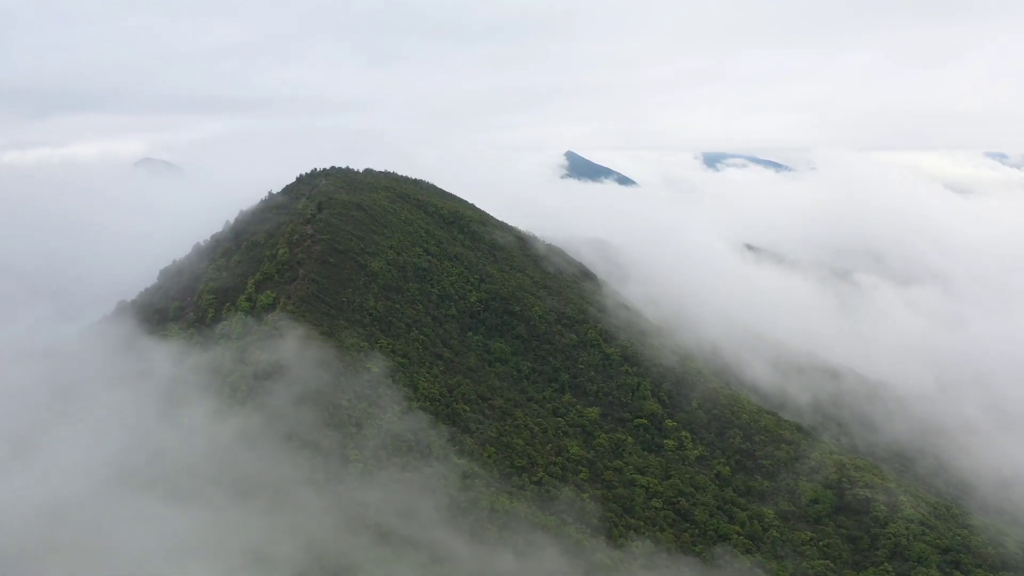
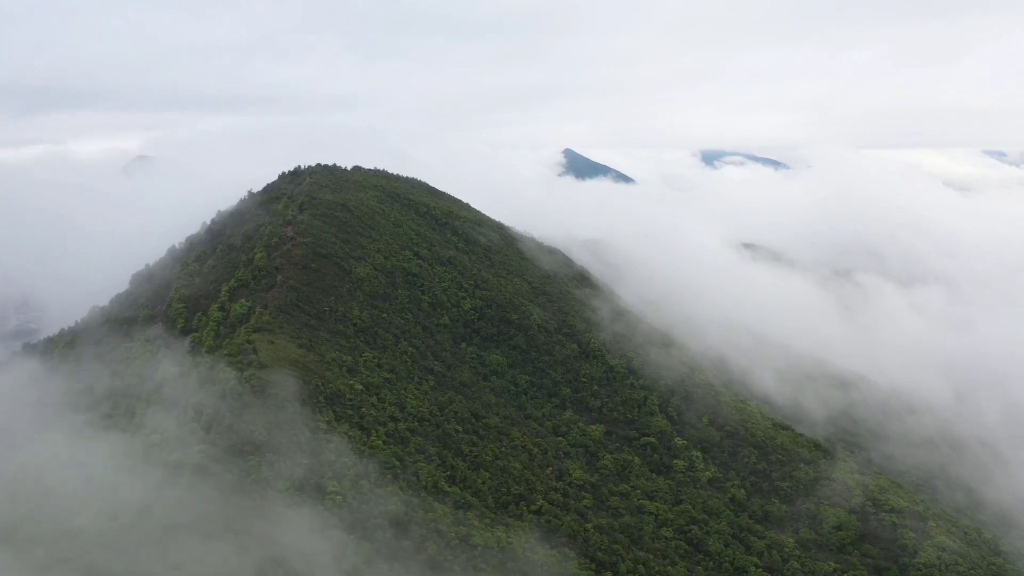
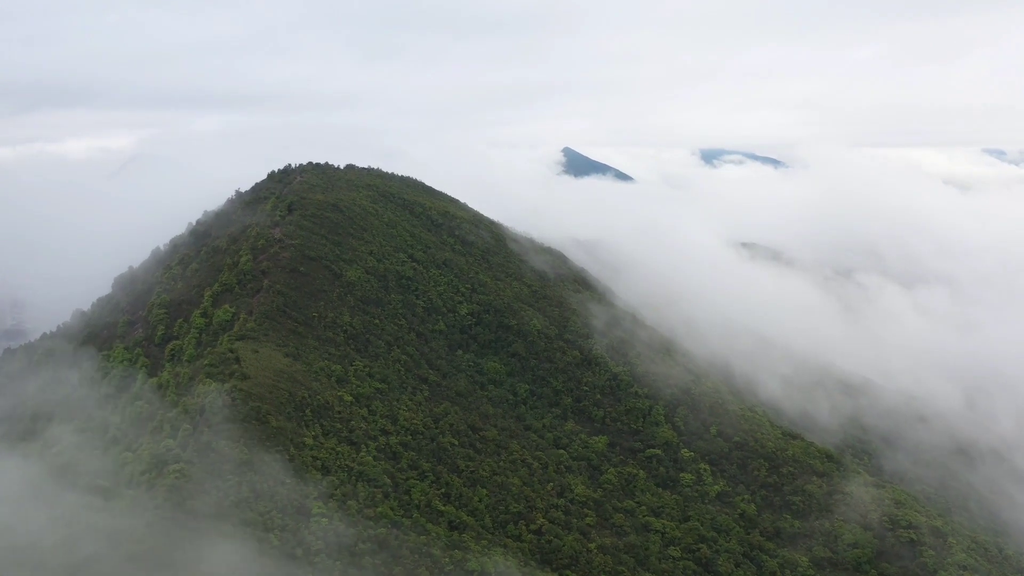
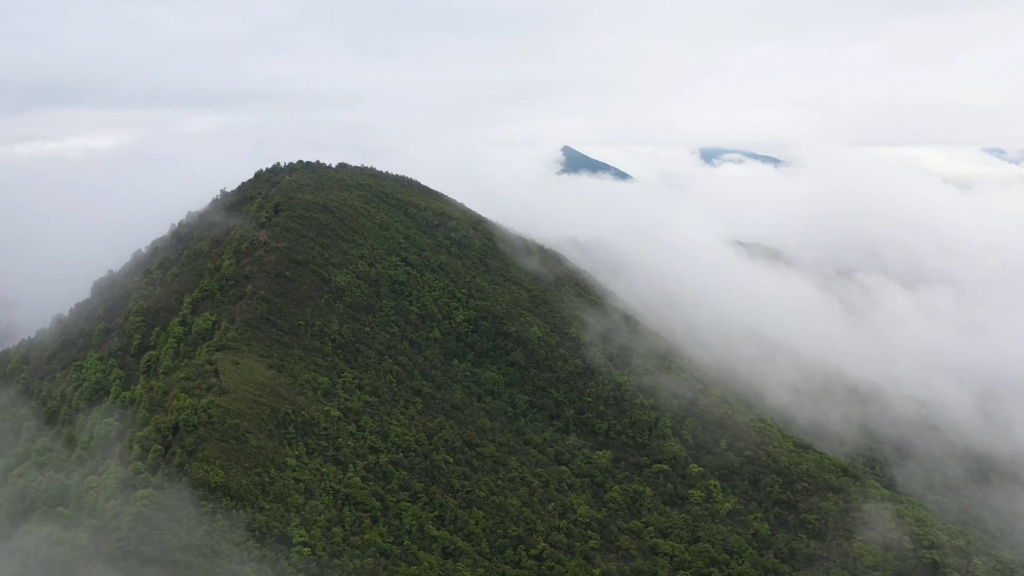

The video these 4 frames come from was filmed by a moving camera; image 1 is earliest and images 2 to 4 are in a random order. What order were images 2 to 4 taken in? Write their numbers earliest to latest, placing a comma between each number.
2, 3, 4
